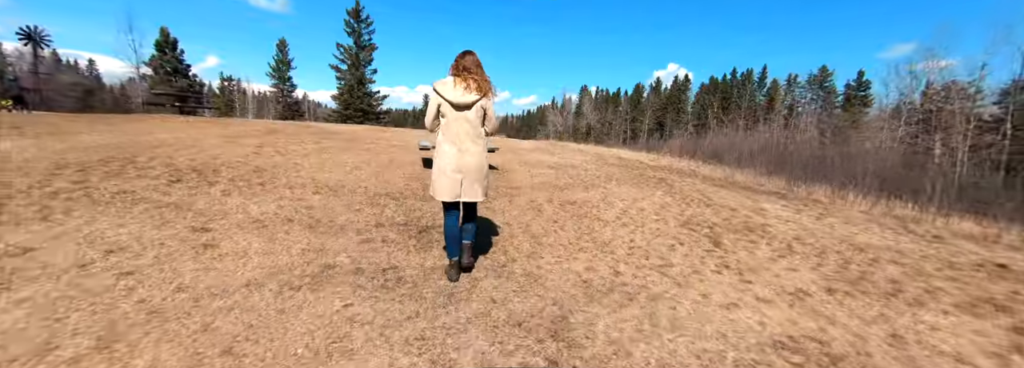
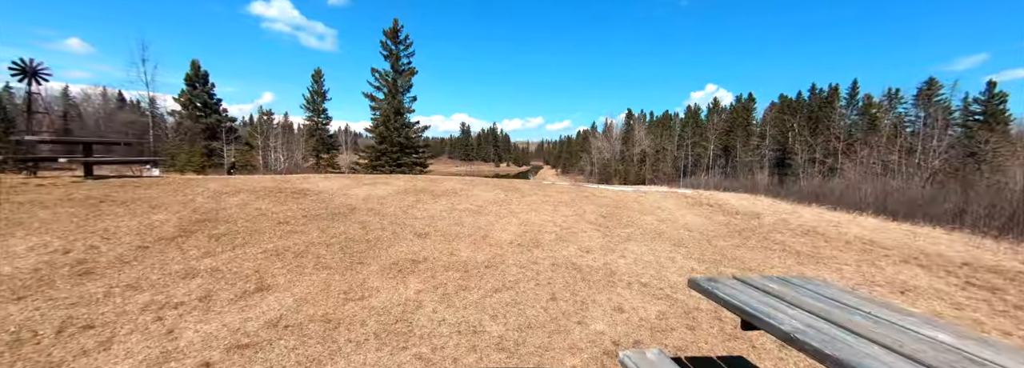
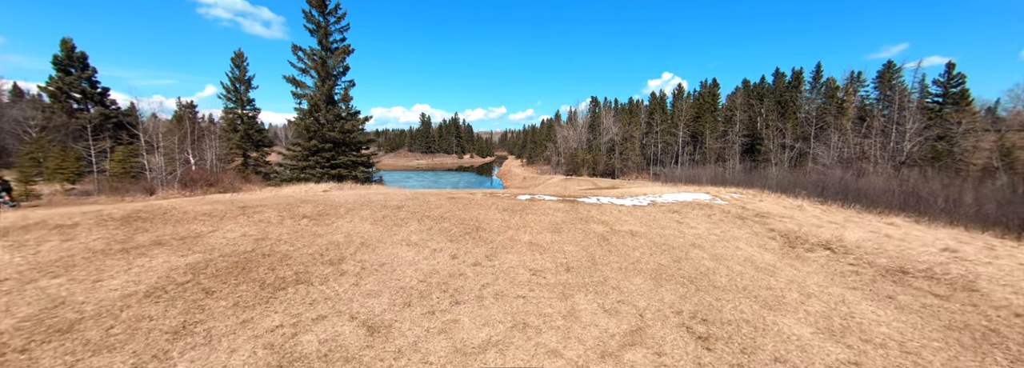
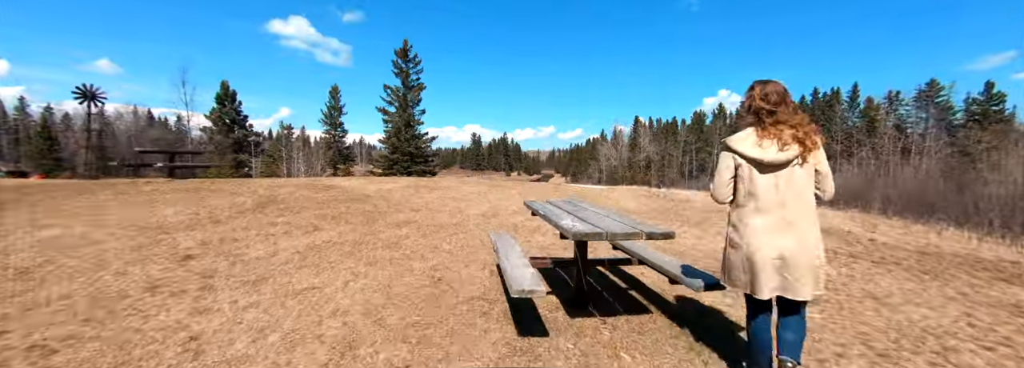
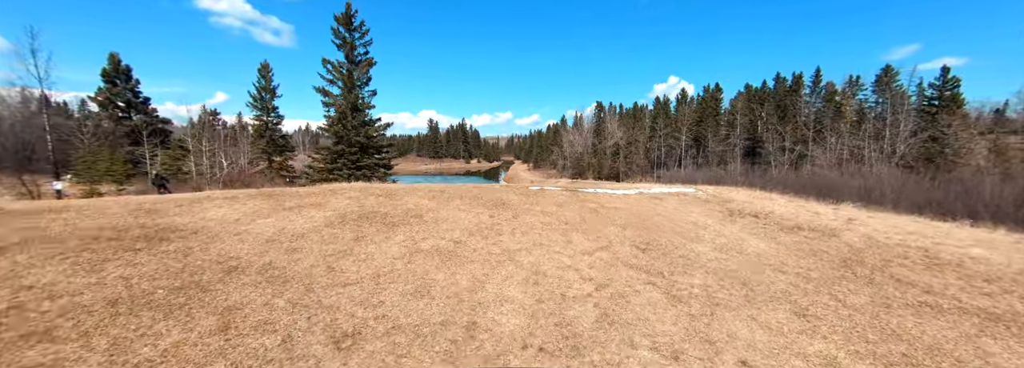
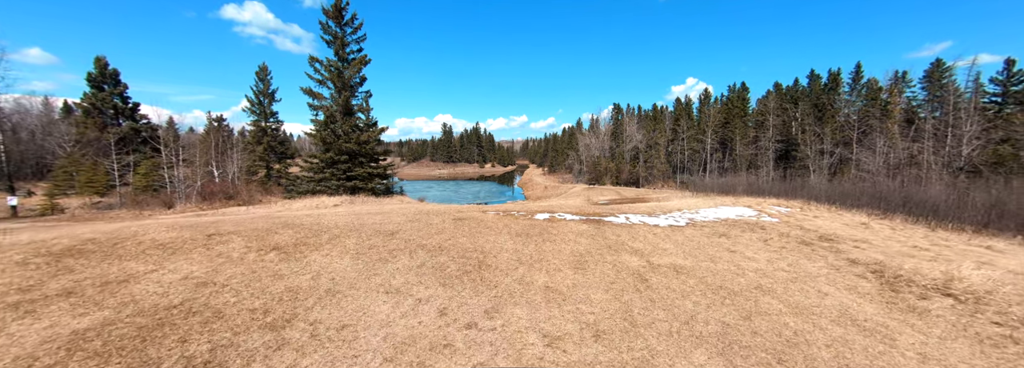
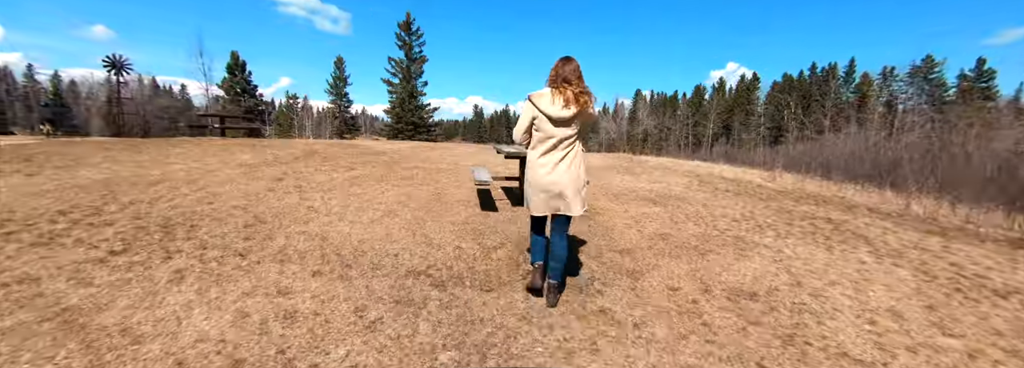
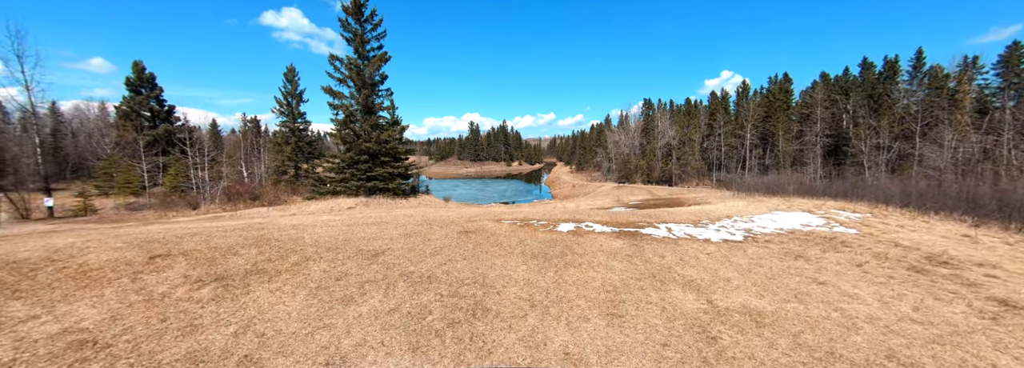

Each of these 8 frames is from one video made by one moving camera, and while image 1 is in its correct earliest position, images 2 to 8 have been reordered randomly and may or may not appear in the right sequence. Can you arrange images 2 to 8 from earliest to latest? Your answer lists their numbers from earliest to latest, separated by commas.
7, 4, 2, 5, 3, 6, 8
